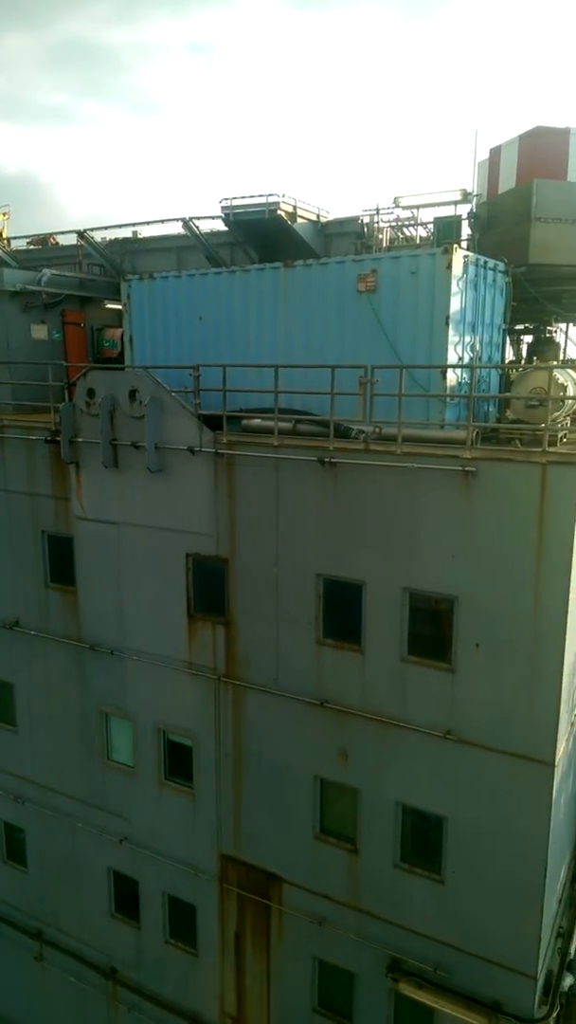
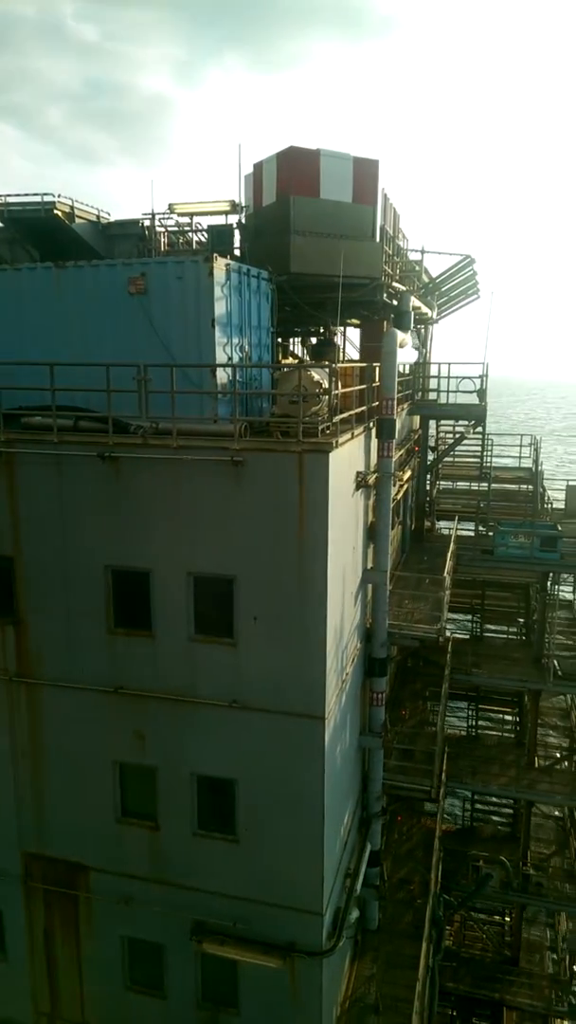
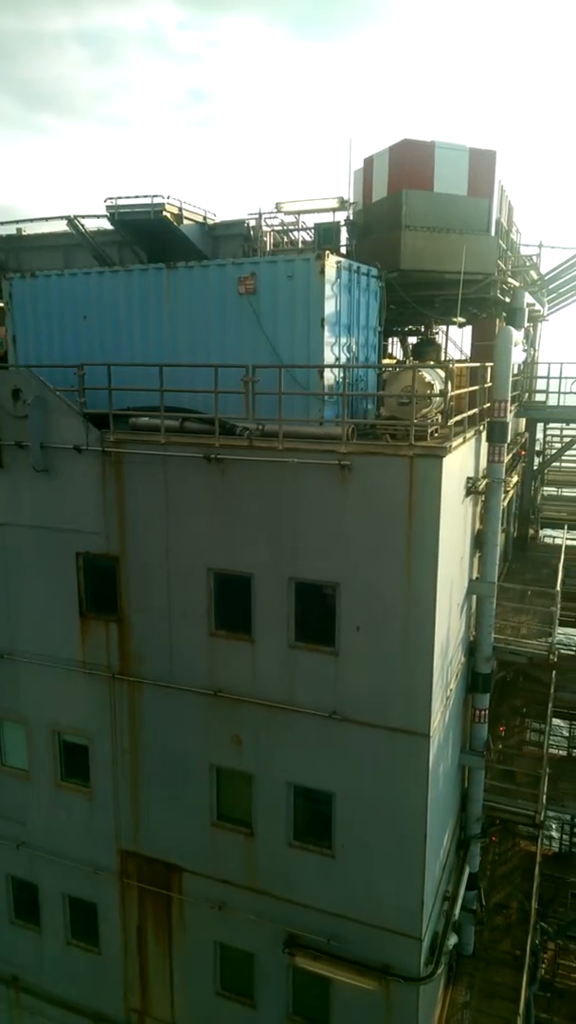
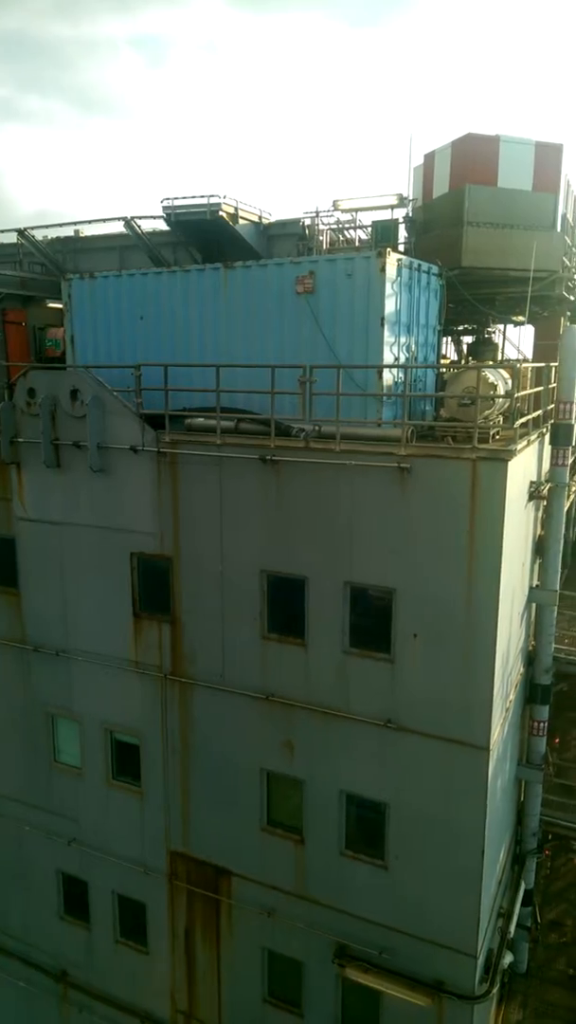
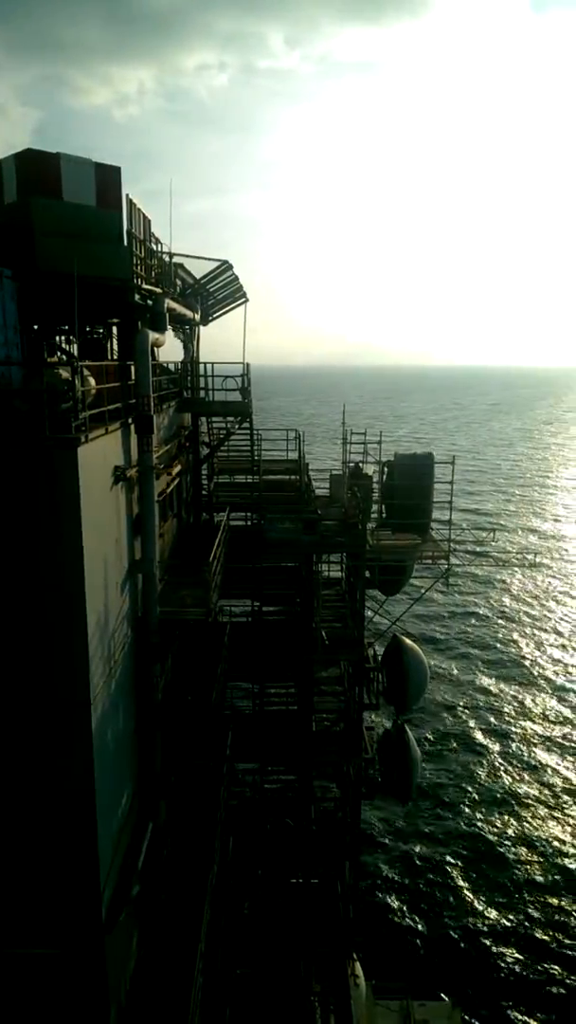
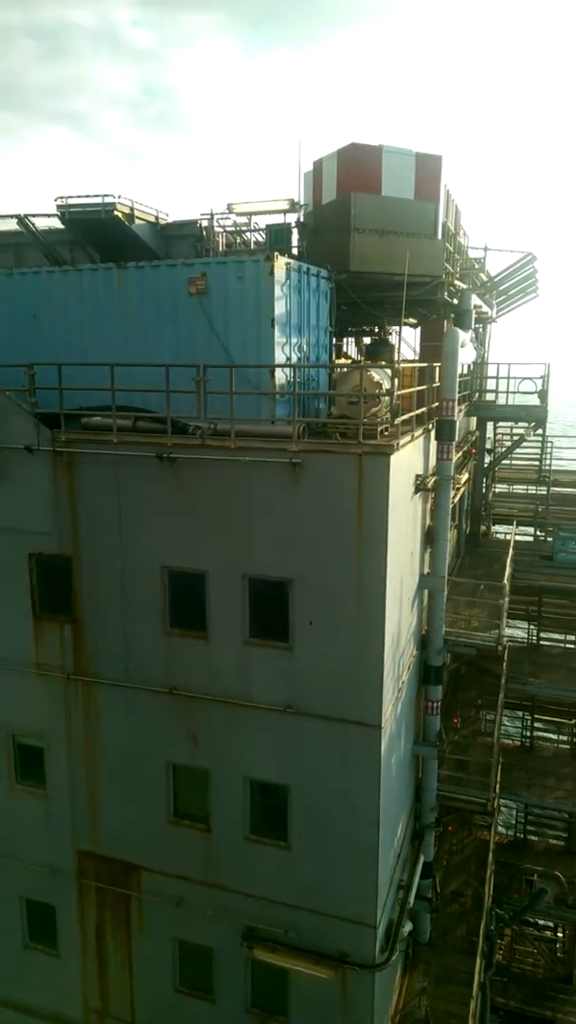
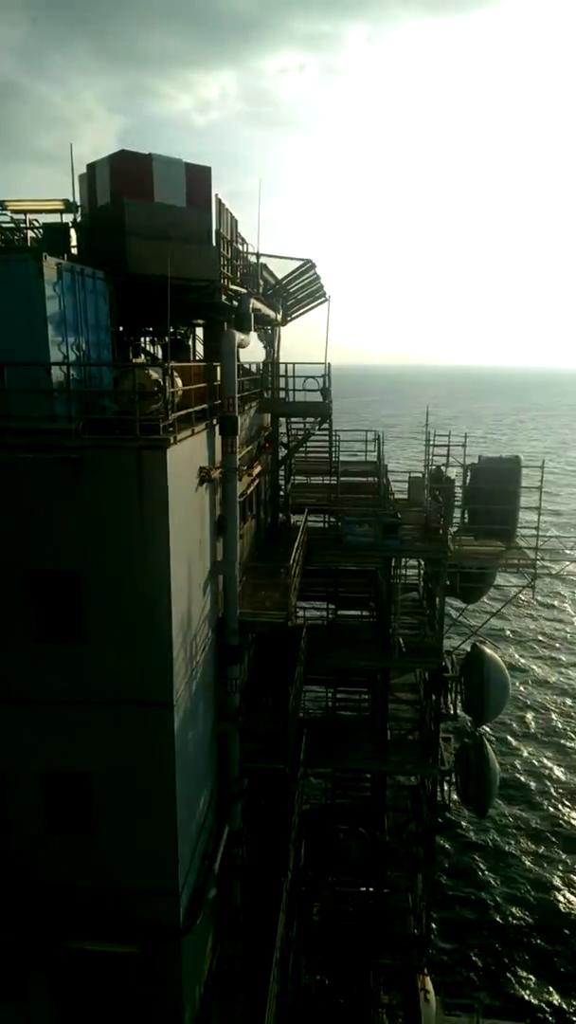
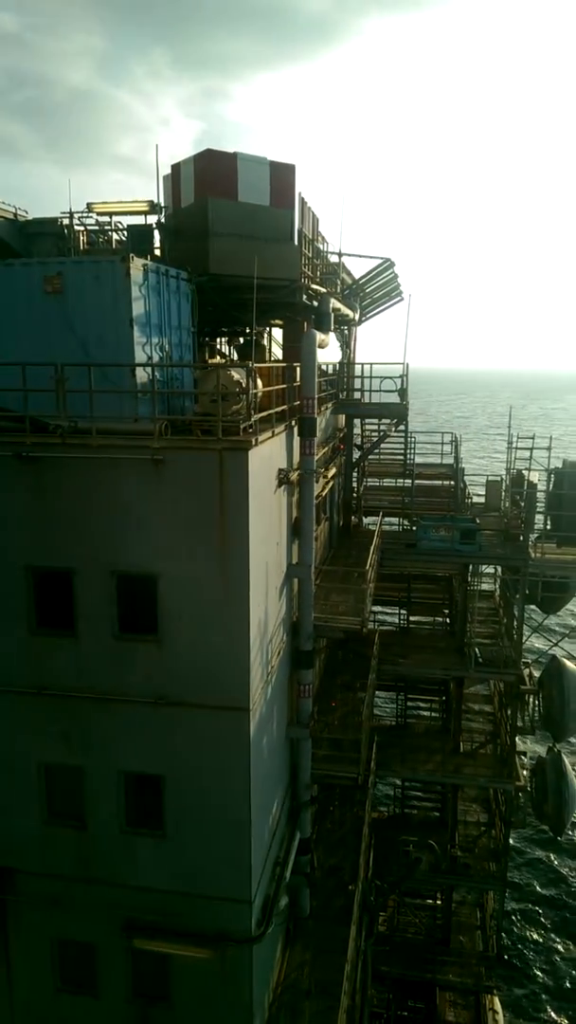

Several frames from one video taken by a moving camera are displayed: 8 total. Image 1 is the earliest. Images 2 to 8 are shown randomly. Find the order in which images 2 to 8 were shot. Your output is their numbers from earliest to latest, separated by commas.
4, 3, 6, 2, 8, 7, 5
